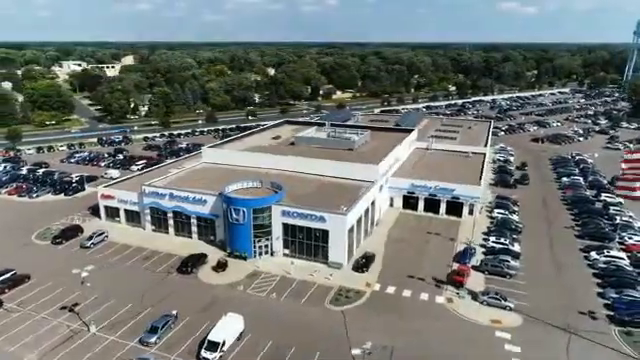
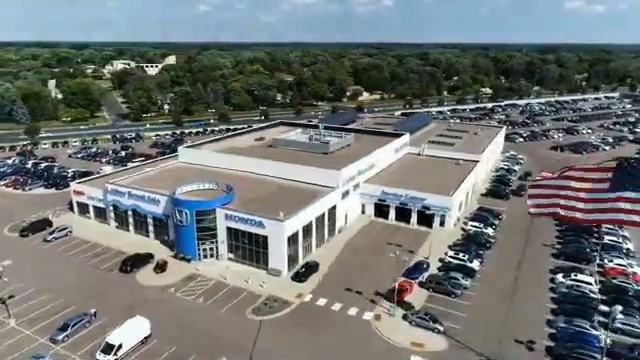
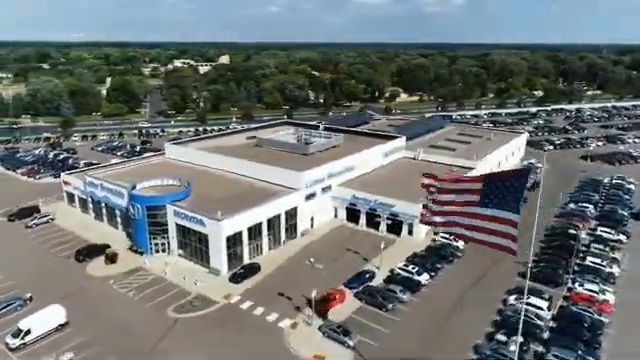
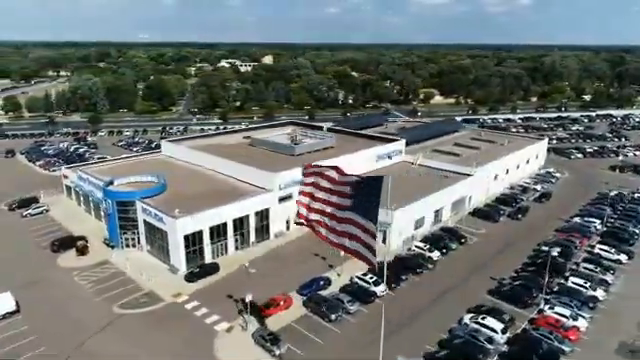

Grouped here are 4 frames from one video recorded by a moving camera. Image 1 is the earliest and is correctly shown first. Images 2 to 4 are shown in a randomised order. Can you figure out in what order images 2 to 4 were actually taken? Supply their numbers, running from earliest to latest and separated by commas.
2, 3, 4
